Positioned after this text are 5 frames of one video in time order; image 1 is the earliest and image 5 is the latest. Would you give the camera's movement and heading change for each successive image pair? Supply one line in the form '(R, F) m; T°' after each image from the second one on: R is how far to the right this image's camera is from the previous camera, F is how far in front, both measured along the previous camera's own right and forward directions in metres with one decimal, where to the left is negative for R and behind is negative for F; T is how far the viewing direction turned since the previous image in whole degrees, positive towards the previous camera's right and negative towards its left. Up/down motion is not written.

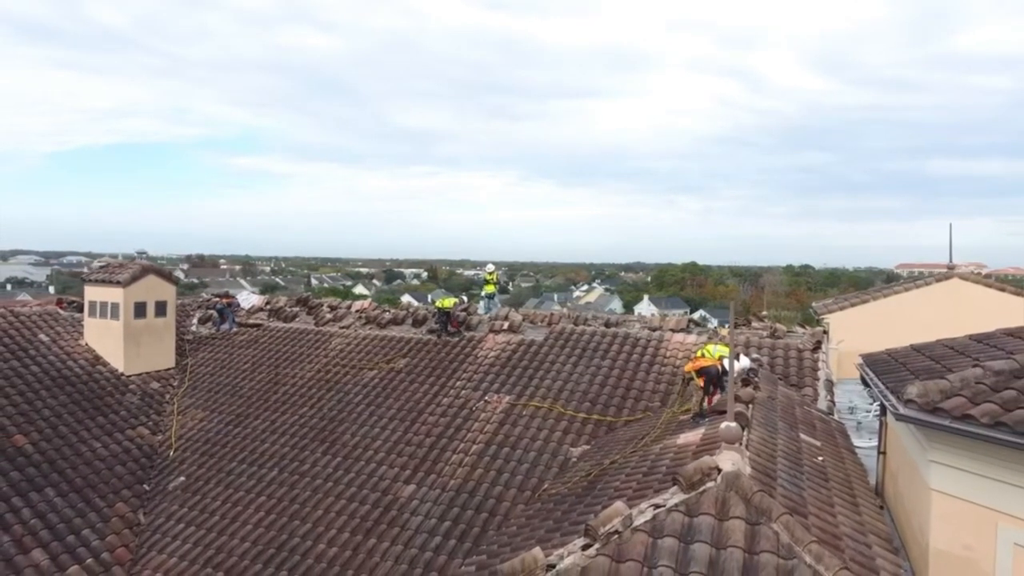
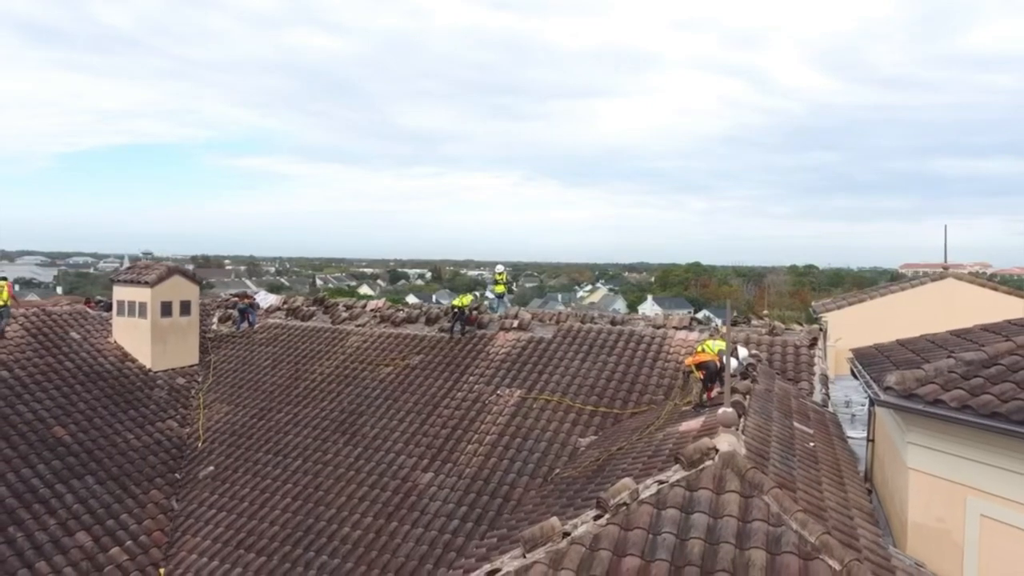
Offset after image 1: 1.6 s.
(-0.1, -0.5) m; 0°
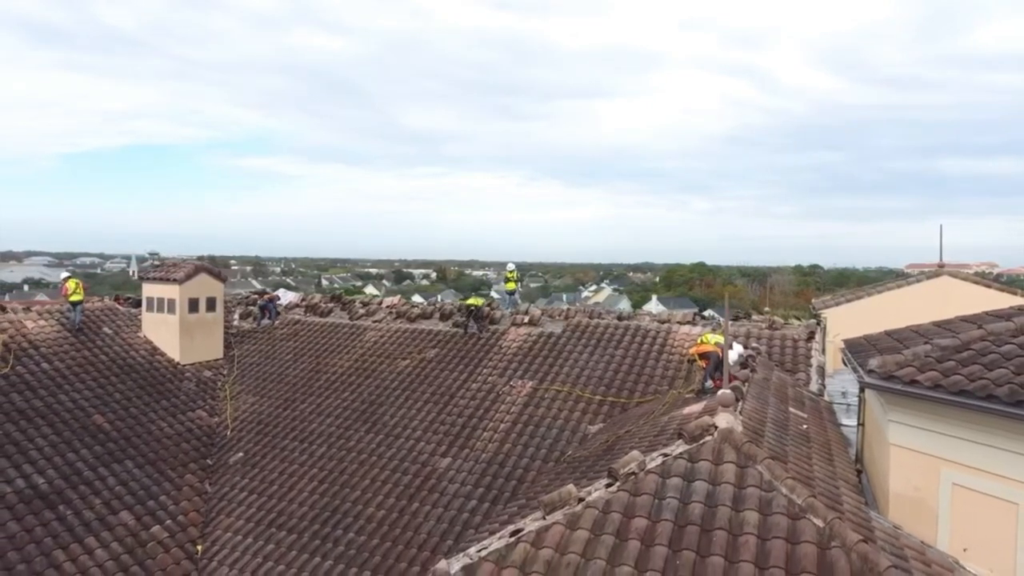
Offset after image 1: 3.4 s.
(-0.1, -0.5) m; 0°
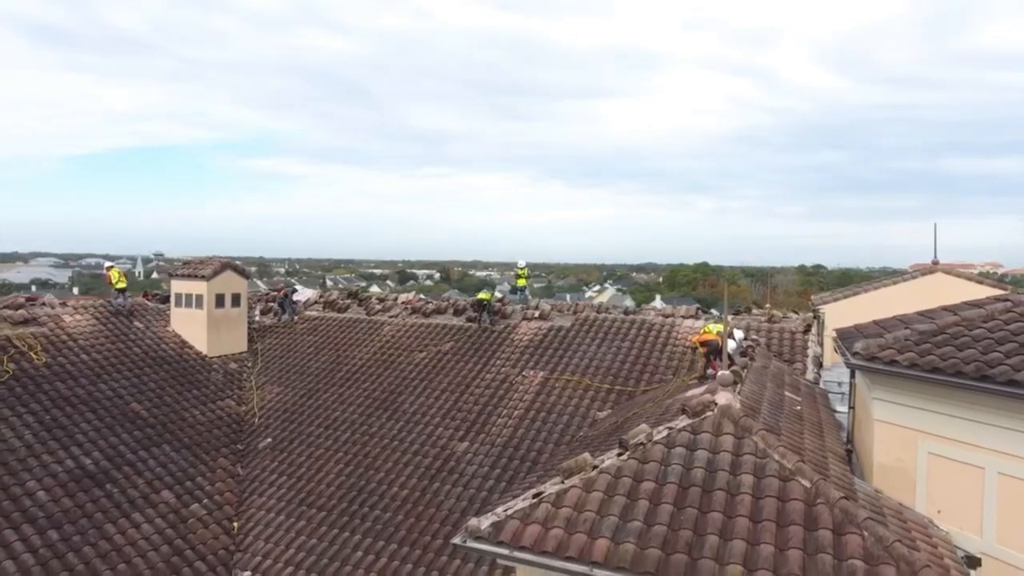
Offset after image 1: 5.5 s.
(-0.2, -0.6) m; 0°
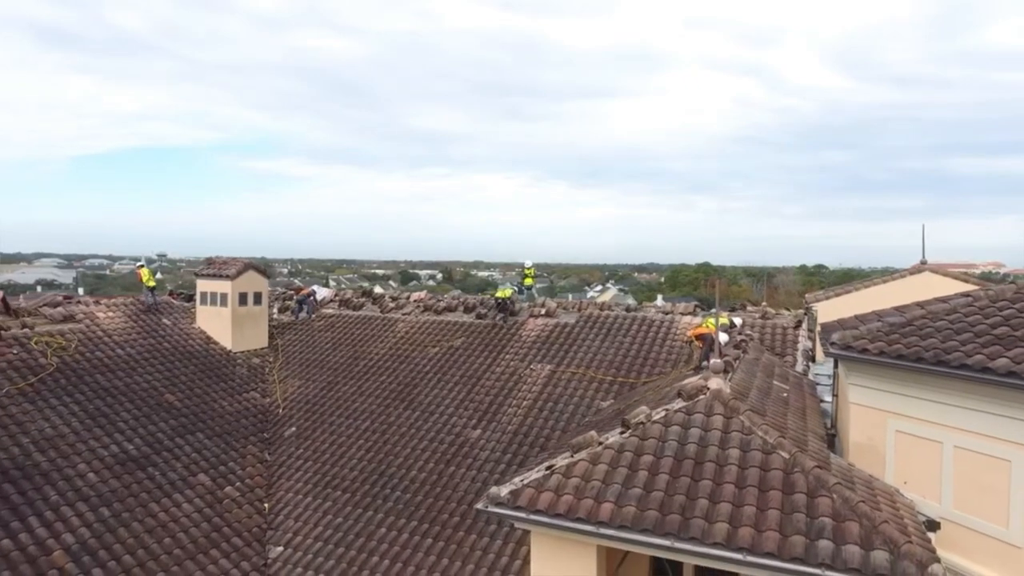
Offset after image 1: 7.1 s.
(-0.1, -0.7) m; 0°
